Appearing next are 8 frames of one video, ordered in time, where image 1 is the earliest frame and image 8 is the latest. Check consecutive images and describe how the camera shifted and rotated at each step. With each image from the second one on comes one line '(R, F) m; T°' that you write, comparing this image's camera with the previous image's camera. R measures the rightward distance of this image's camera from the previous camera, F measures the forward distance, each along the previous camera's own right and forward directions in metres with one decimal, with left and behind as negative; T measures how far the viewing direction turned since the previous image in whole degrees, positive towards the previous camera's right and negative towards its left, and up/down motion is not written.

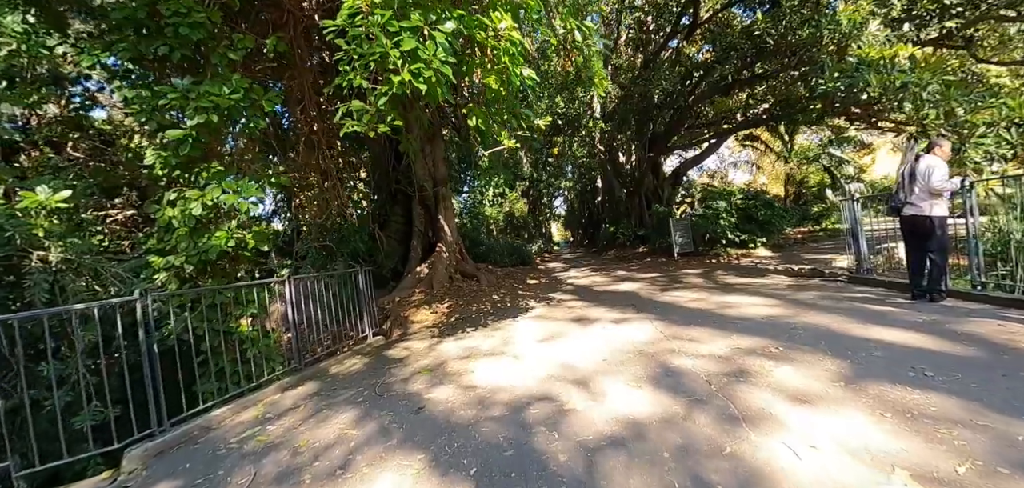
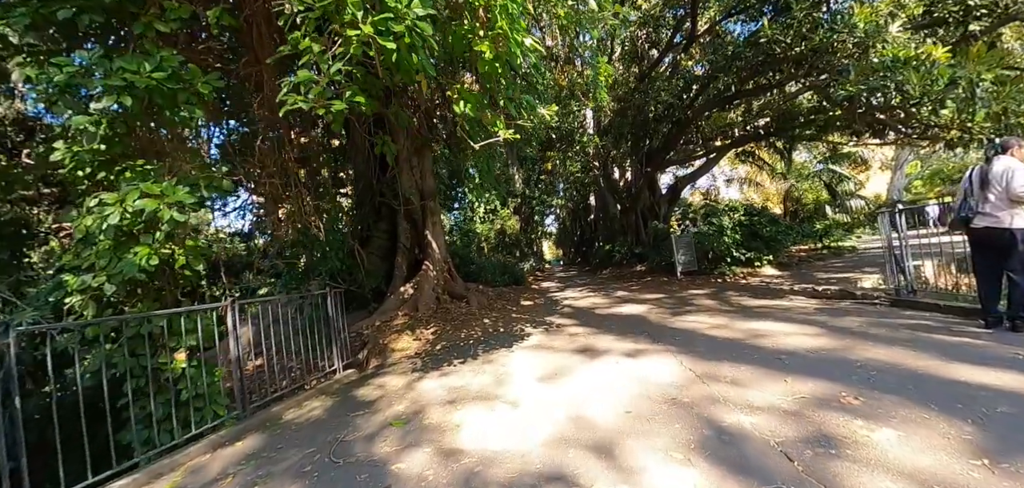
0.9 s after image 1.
(0.0, +0.6) m; +1°
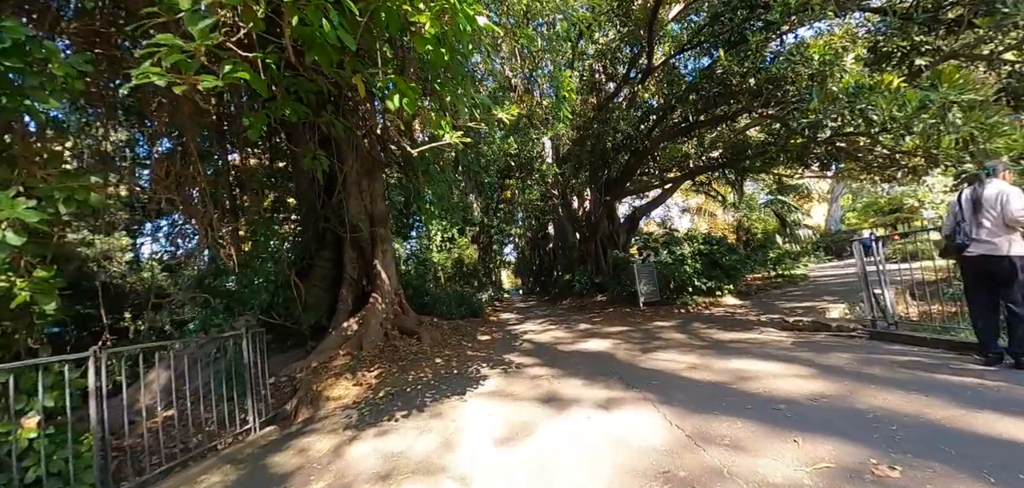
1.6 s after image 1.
(0.0, +0.5) m; +6°
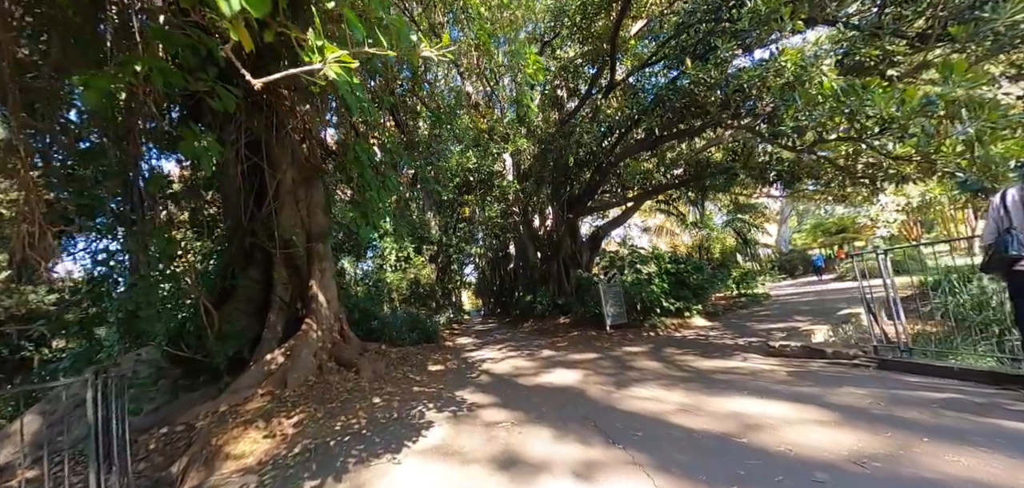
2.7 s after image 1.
(+0.1, +0.7) m; +5°
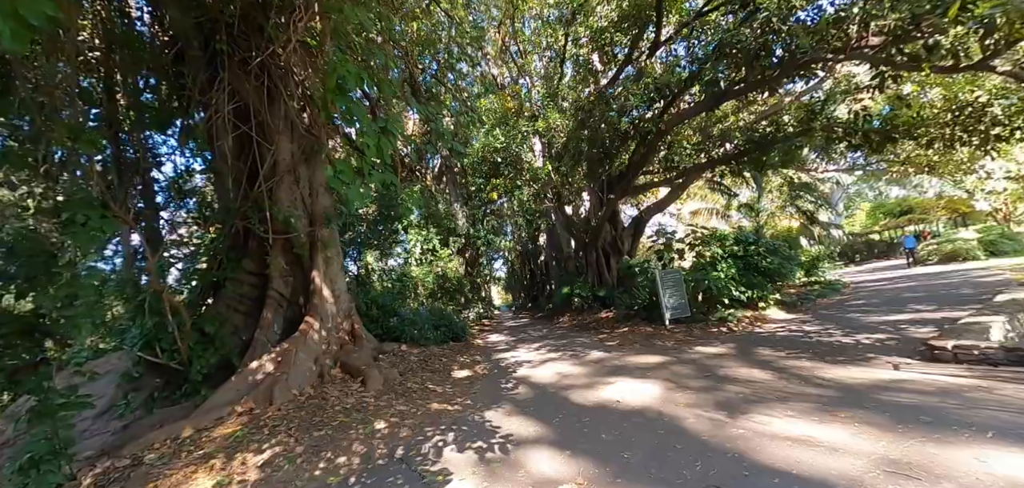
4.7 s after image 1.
(-0.1, +1.2) m; -4°
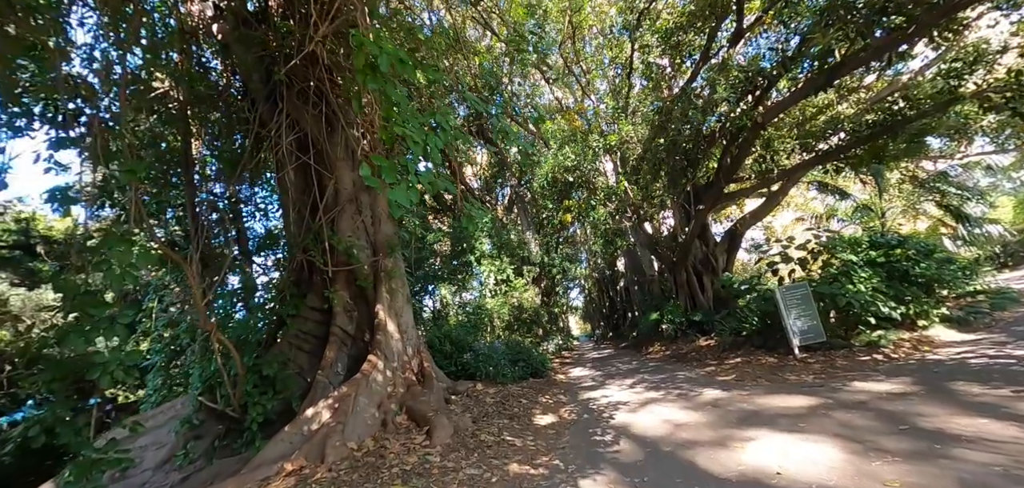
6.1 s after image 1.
(-0.1, +0.7) m; -10°
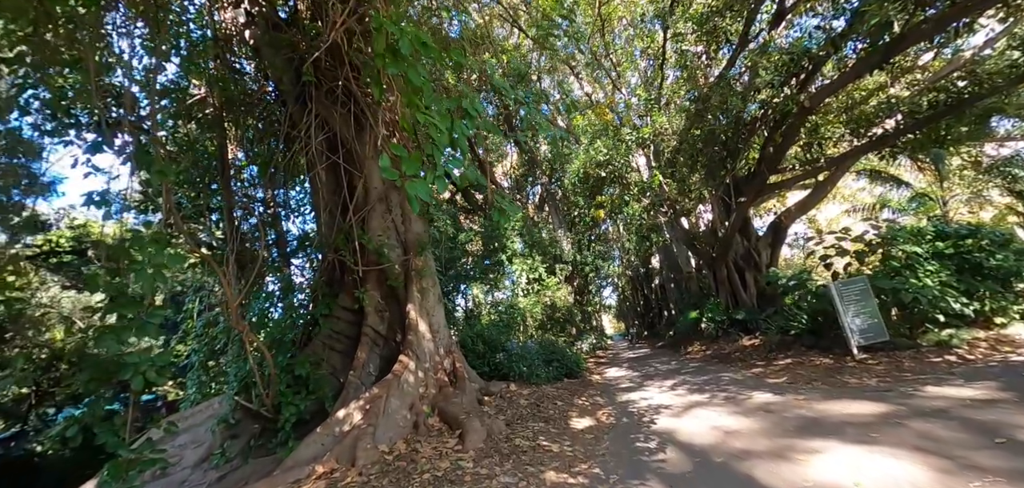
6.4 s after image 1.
(0.0, +0.2) m; -4°
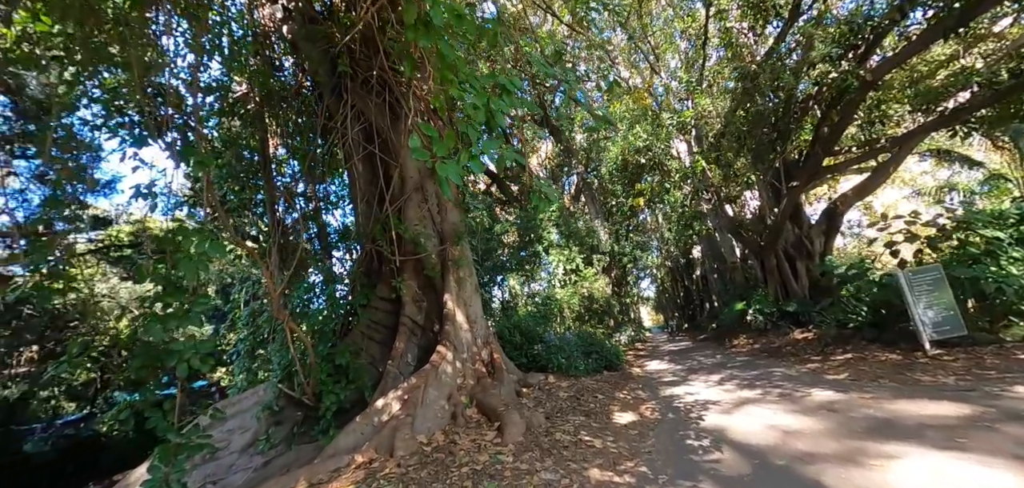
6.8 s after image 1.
(0.0, +0.1) m; -5°
